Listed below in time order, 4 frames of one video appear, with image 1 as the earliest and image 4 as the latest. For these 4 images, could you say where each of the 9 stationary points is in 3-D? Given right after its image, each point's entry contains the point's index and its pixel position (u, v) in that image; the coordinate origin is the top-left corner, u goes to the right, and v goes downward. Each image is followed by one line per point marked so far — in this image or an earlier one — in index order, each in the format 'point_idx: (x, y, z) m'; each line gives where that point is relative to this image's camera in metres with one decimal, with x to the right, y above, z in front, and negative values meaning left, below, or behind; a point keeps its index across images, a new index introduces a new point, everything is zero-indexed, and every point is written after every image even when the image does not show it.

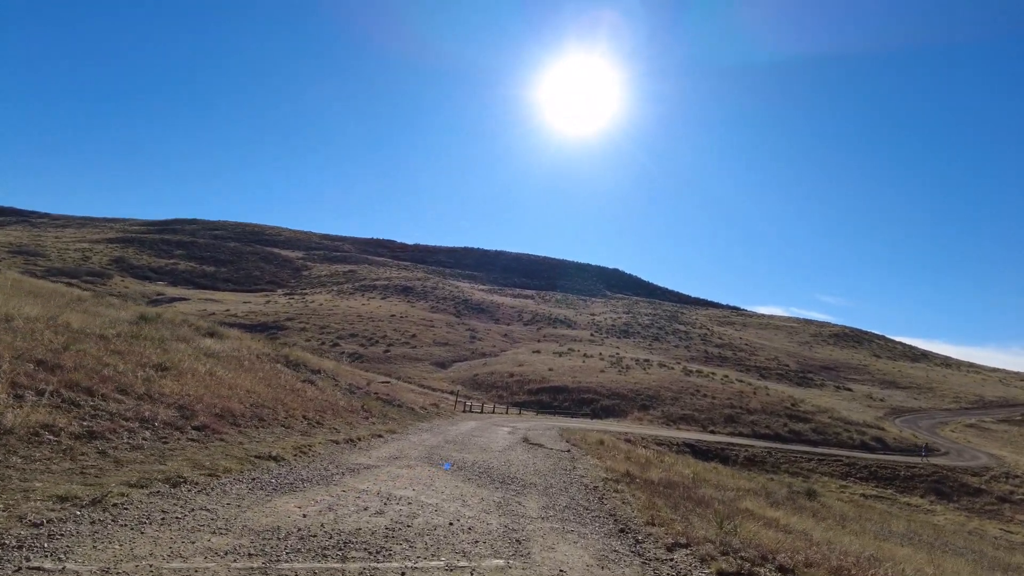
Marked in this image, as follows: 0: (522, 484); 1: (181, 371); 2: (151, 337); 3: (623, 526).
0: (+0.2, -3.0, +9.8) m
1: (-6.1, -1.5, +11.9) m
2: (-9.2, -1.3, +16.6) m
3: (+1.4, -2.9, +8.0) m
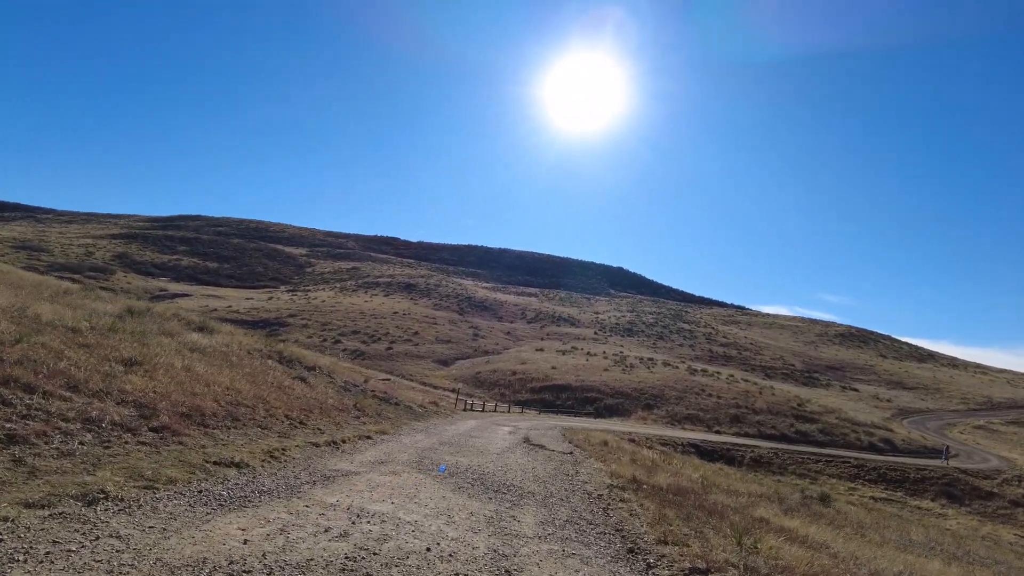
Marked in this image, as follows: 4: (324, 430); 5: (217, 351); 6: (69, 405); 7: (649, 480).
0: (+0.1, -2.8, +8.9) m
1: (-6.1, -1.3, +11.1) m
2: (-9.2, -1.0, +15.8) m
3: (+1.3, -2.8, +7.1) m
4: (-3.3, -2.5, +11.5) m
5: (-8.3, -1.8, +18.4) m
6: (-5.1, -1.3, +7.5) m
7: (+2.8, -3.9, +13.1) m
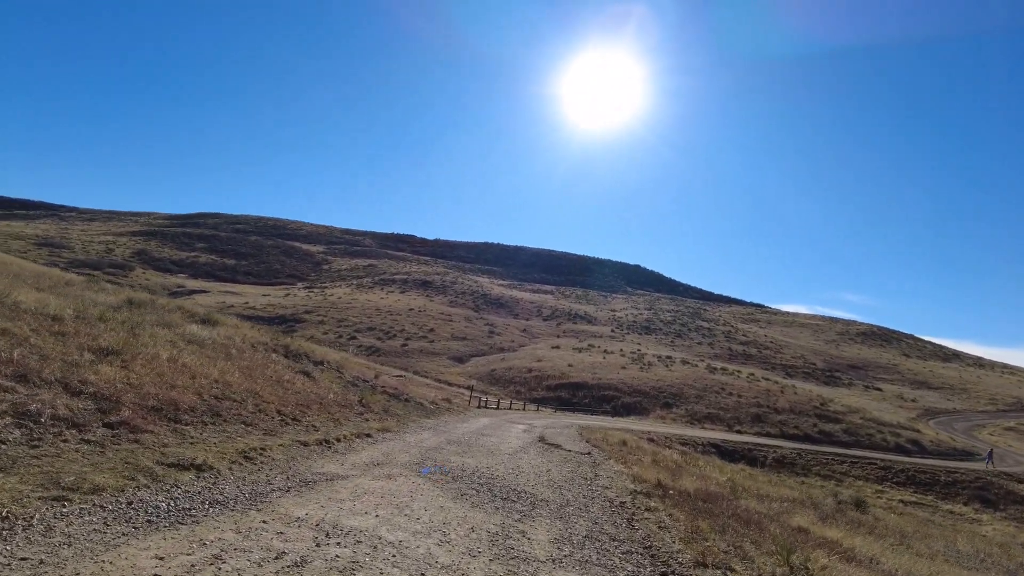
0: (+0.2, -2.6, +7.9) m
1: (-5.9, -1.1, +10.2) m
2: (-8.9, -0.8, +14.9) m
3: (+1.4, -2.6, +6.0) m
4: (-3.1, -2.3, +10.6) m
5: (-8.0, -1.5, +17.6) m
6: (-5.0, -1.1, +6.6) m
7: (+3.0, -3.6, +12.0) m
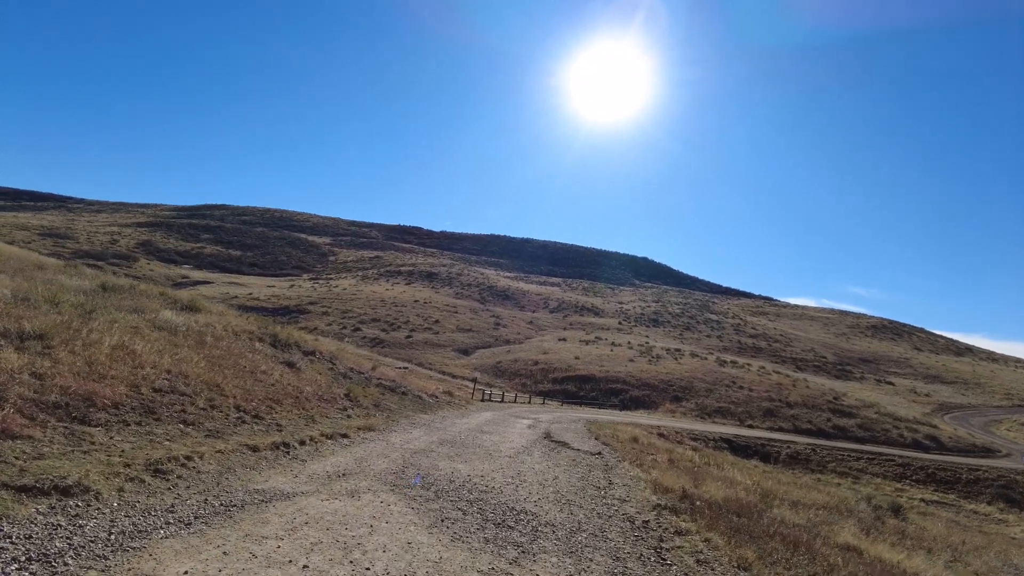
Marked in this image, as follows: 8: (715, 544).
0: (+0.2, -2.2, +6.2) m
1: (-5.9, -0.7, +8.6) m
2: (-8.8, -0.3, +13.4) m
3: (+1.3, -2.3, +4.4) m
4: (-3.1, -1.9, +9.0) m
5: (-7.9, -1.0, +16.0) m
6: (-5.0, -0.8, +5.0) m
7: (+3.0, -3.2, +10.3) m
8: (+2.0, -2.6, +6.6) m
